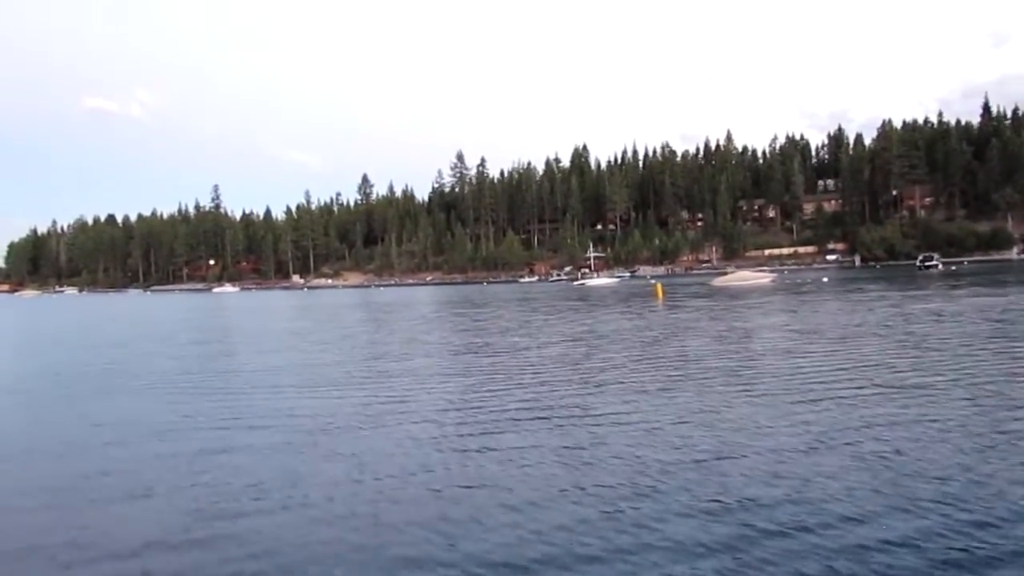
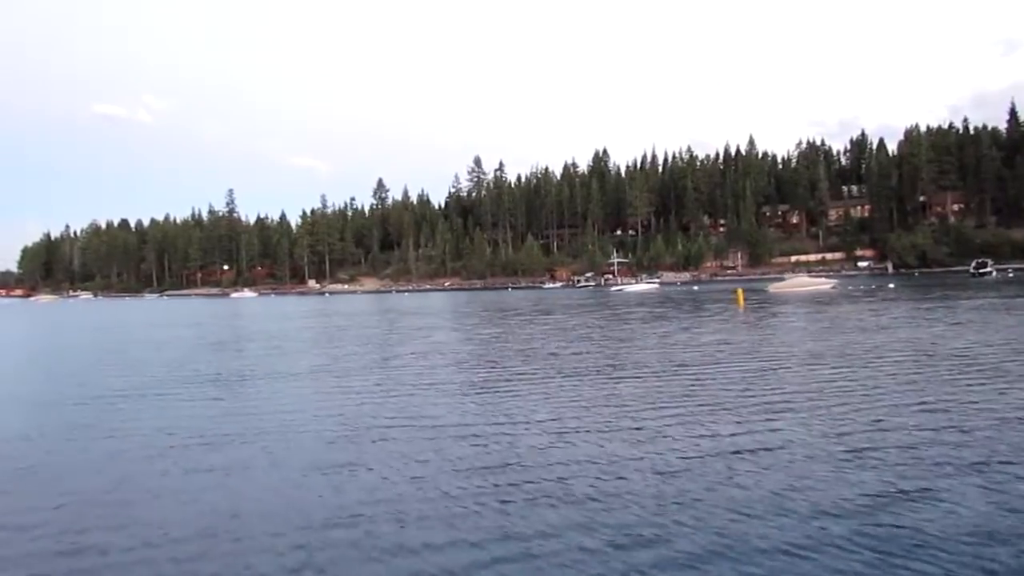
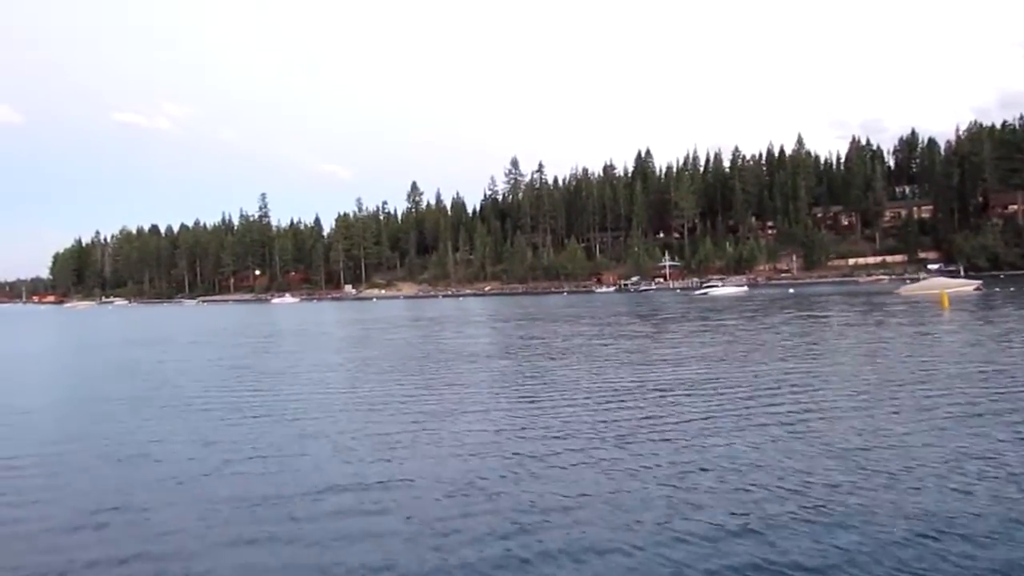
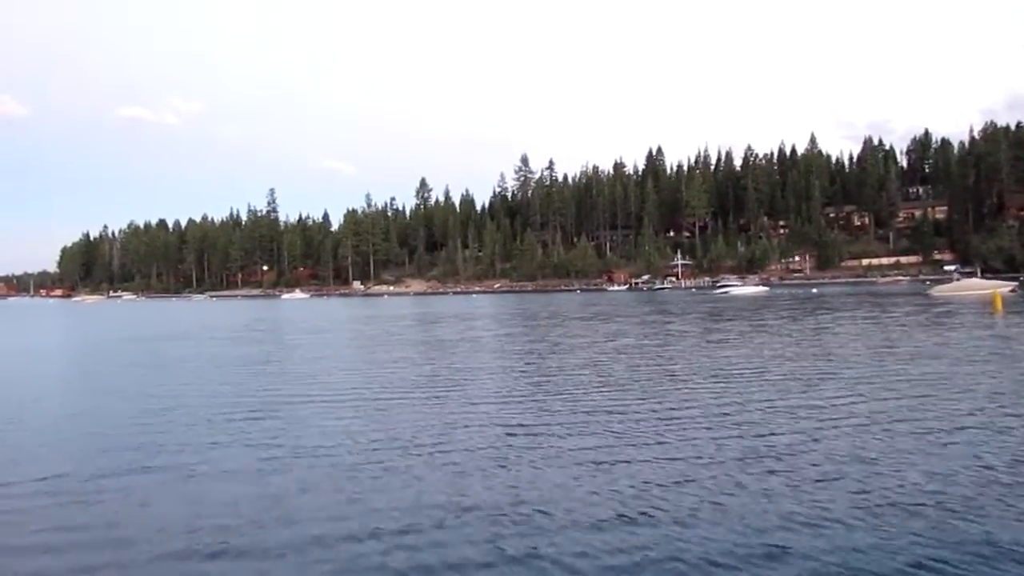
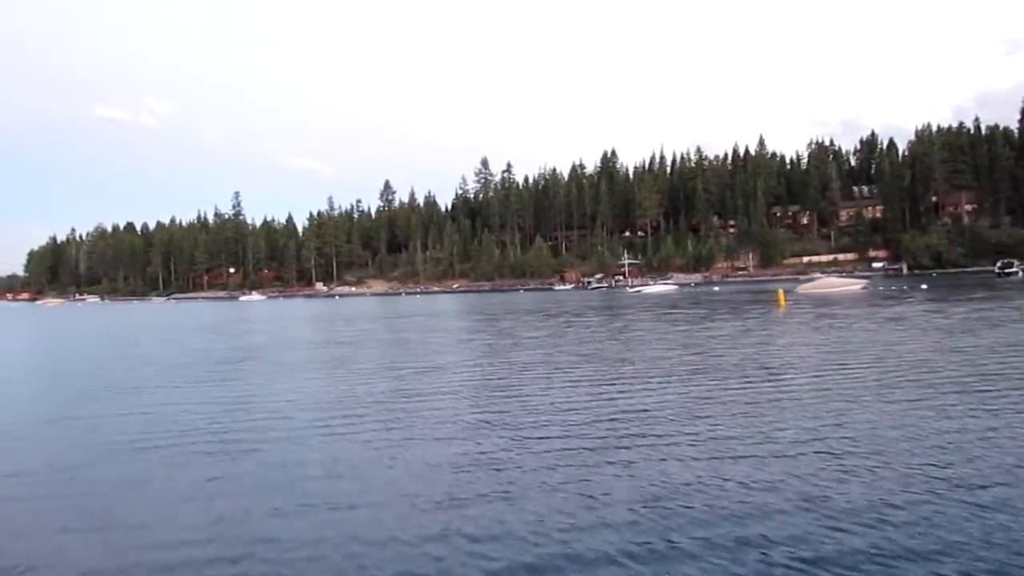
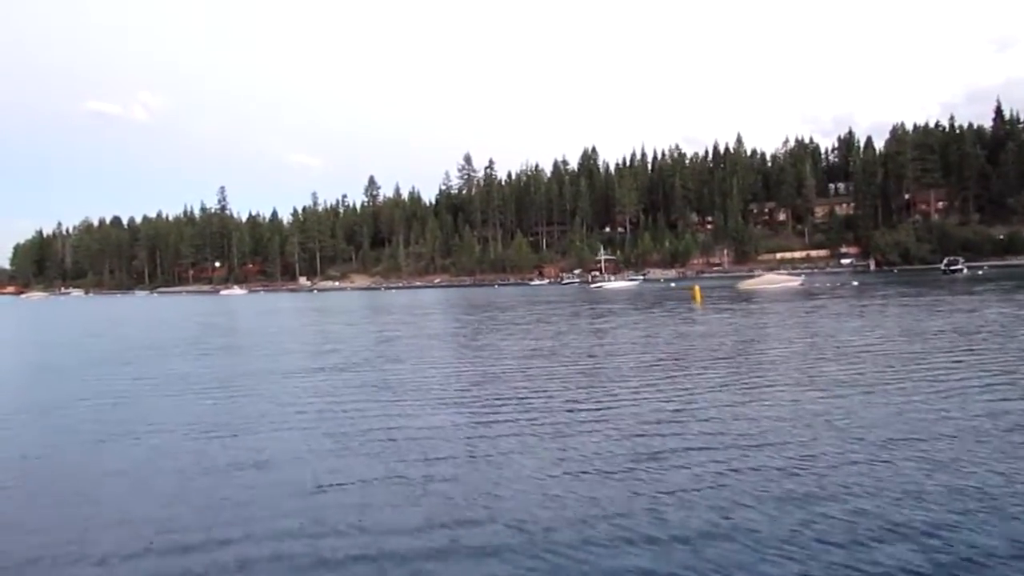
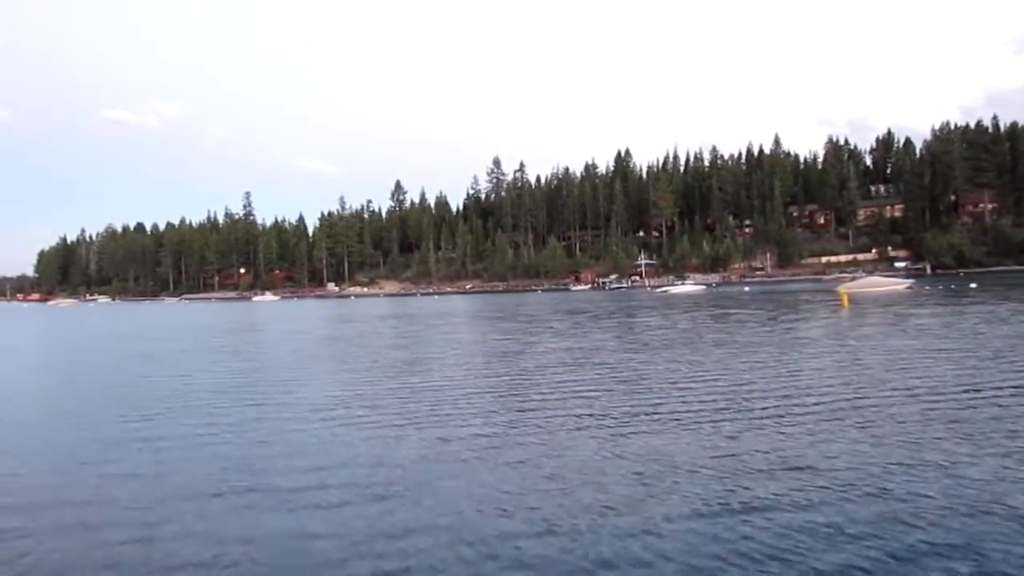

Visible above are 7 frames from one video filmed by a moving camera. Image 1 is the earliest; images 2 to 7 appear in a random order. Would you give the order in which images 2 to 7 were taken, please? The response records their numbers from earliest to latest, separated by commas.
6, 2, 5, 7, 3, 4
